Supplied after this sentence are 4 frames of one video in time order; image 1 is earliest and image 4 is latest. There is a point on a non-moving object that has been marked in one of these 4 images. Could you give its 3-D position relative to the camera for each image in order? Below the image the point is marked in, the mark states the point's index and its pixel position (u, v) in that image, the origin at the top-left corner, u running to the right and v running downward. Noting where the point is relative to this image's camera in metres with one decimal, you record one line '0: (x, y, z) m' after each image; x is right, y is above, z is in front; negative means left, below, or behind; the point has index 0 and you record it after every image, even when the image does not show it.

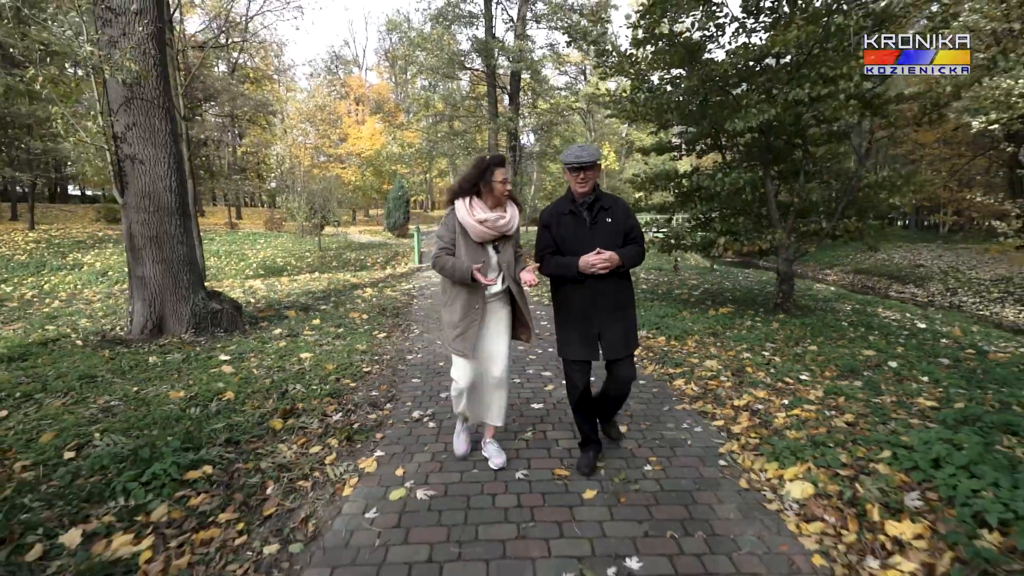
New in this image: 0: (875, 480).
0: (+1.8, -0.9, +2.5) m
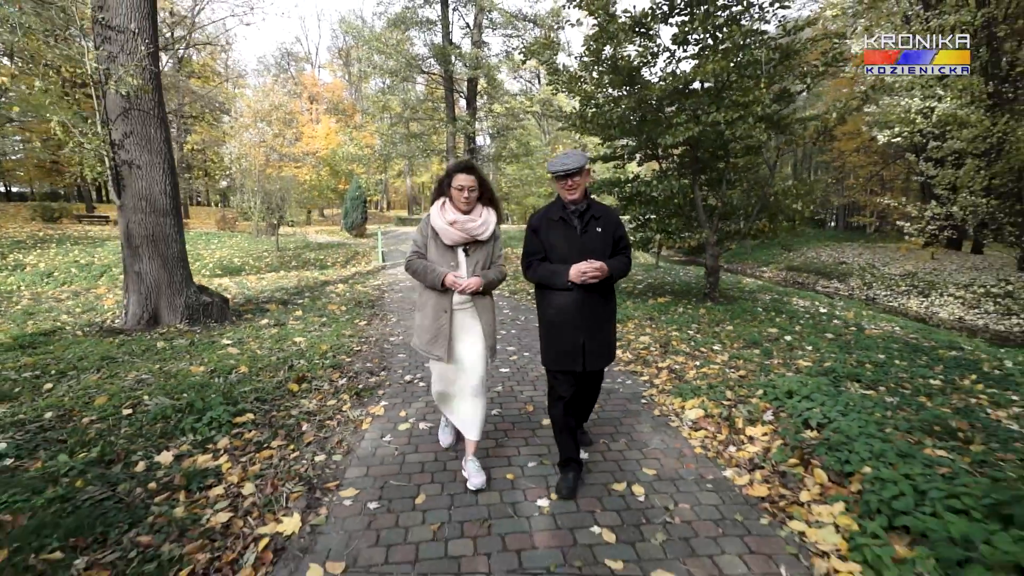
0: (+1.6, -0.8, +3.6) m
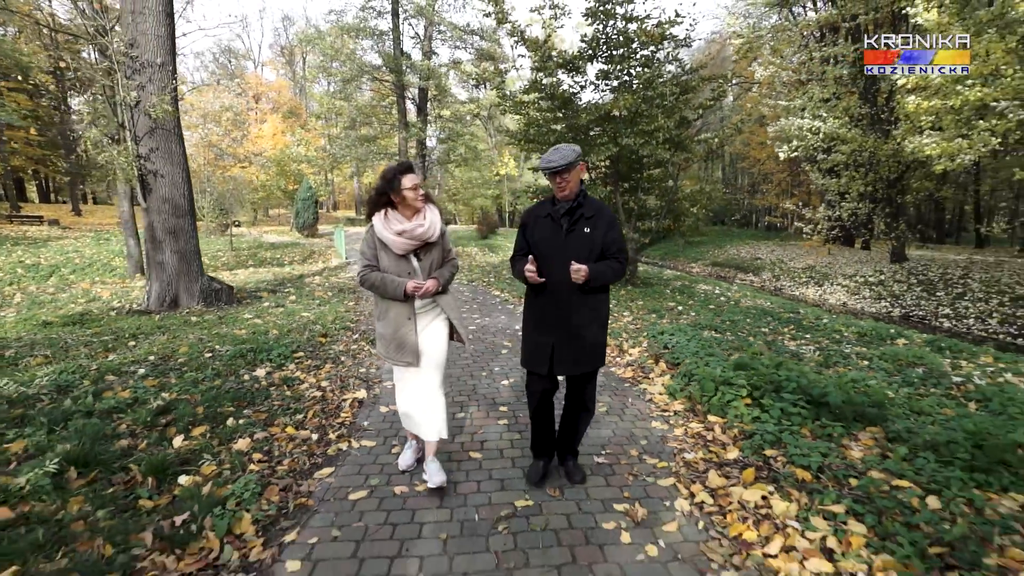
0: (+1.3, -0.5, +5.5) m
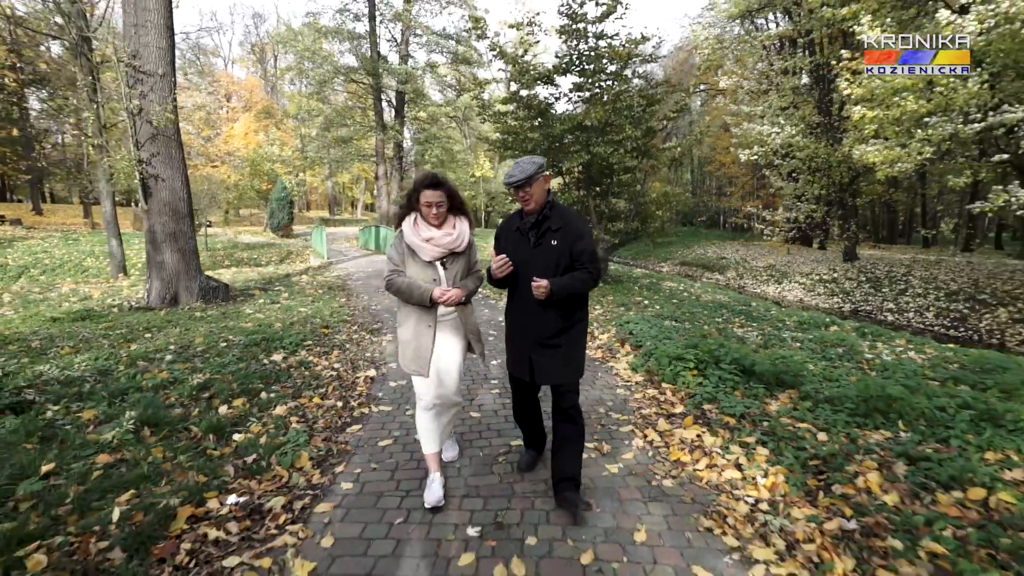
0: (+1.1, -0.5, +6.2) m
